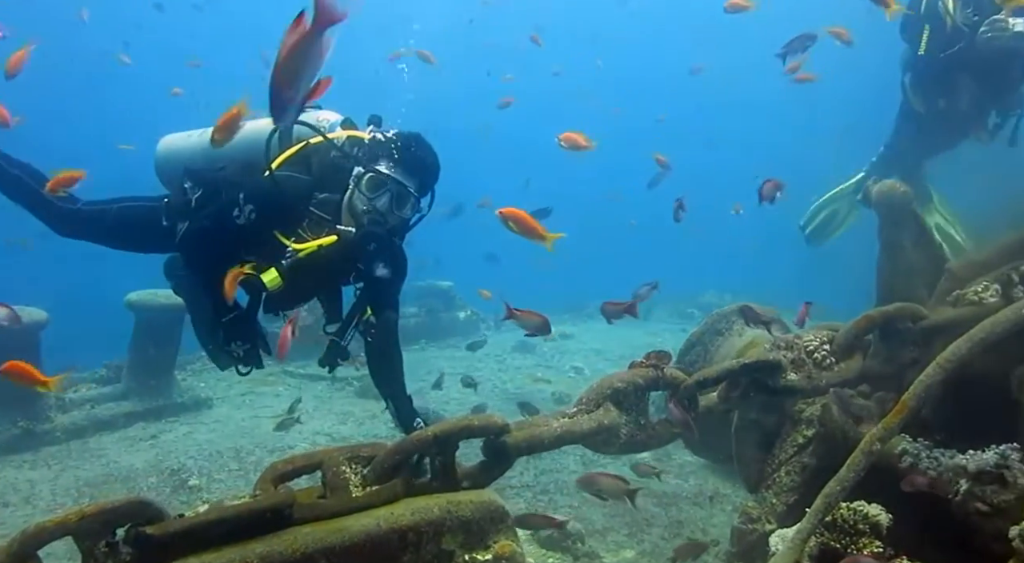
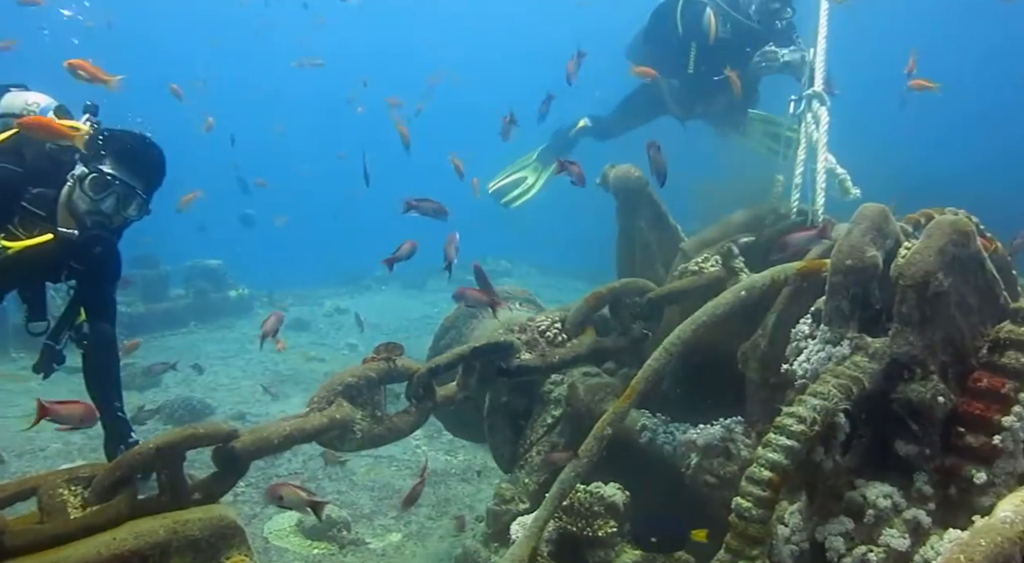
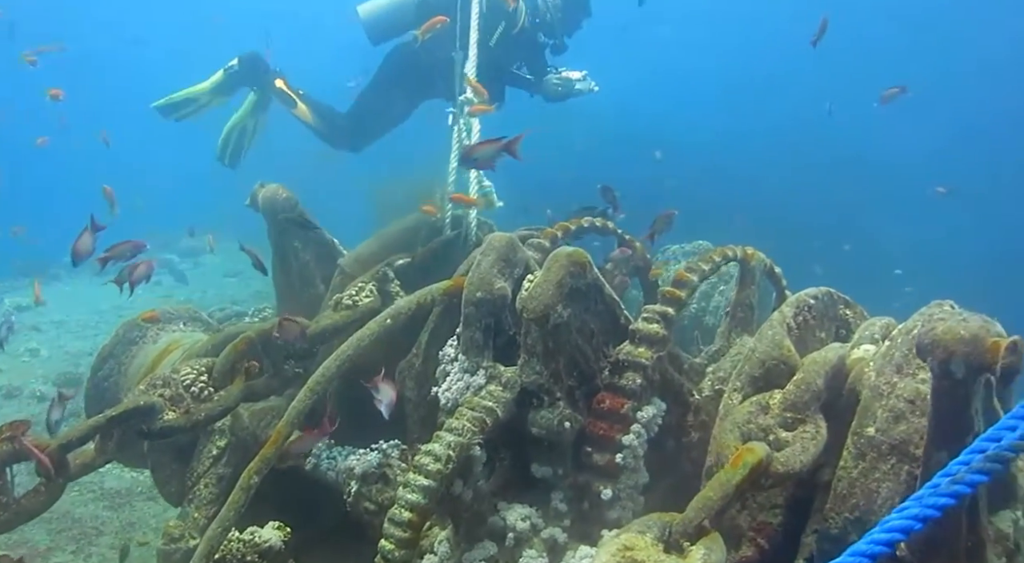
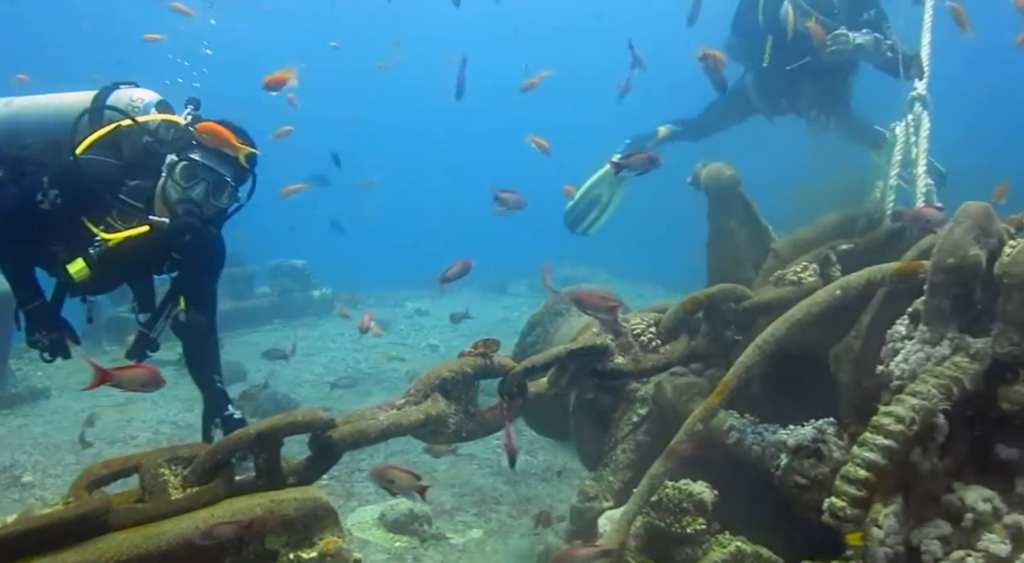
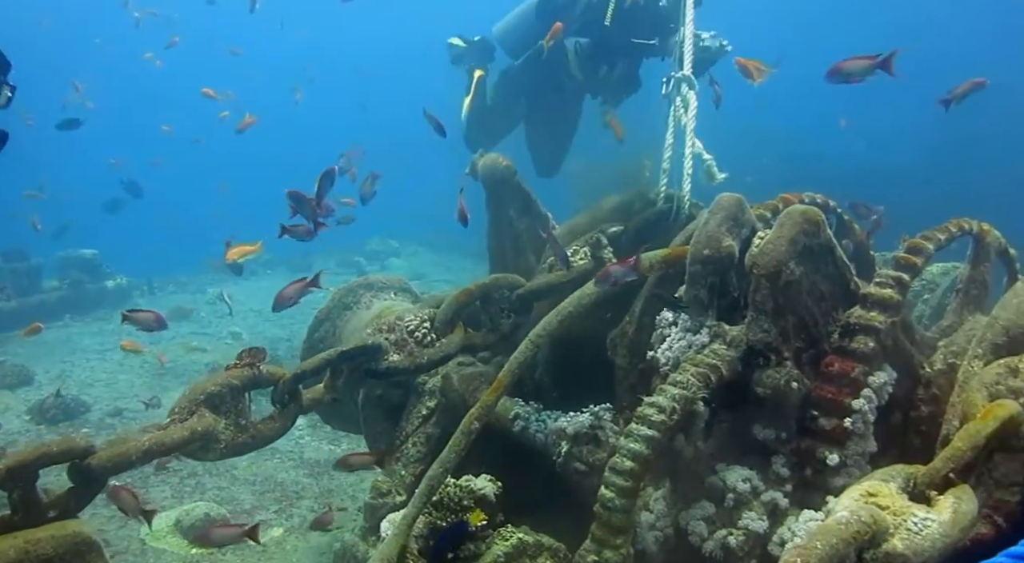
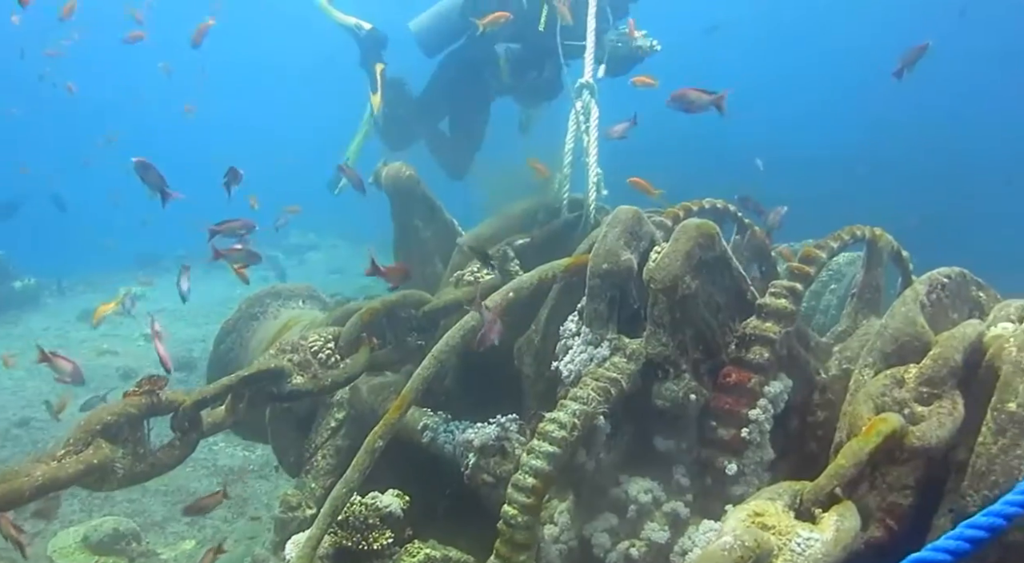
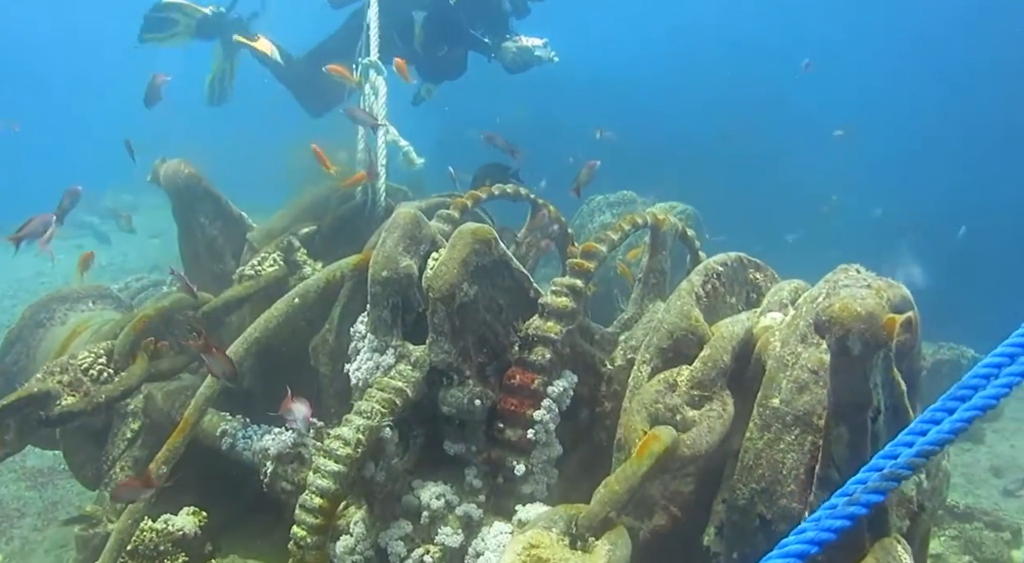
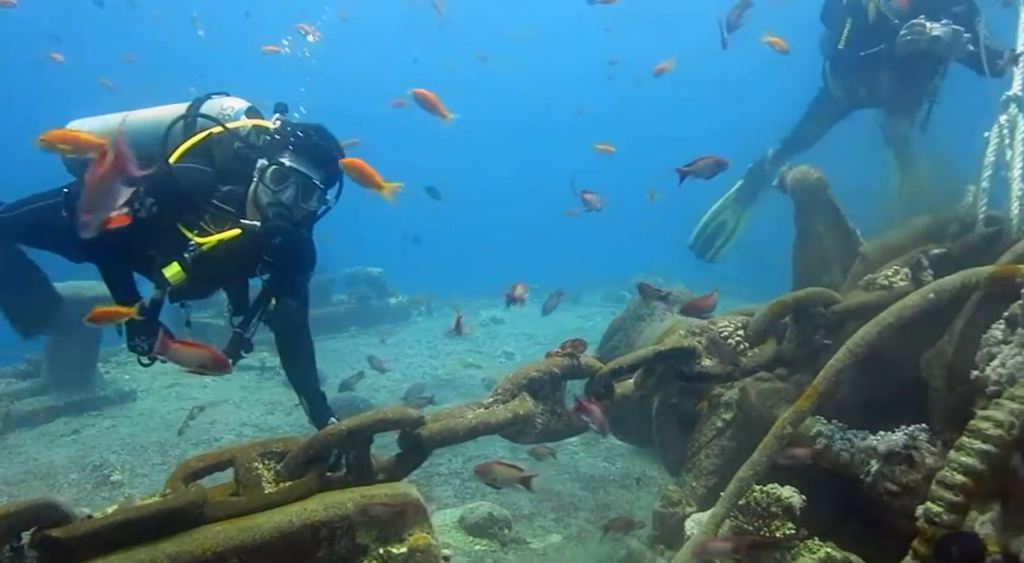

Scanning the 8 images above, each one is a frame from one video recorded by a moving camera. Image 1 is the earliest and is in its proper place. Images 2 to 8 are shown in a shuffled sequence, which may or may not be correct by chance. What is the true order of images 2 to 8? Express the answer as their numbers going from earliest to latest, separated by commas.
8, 4, 2, 5, 6, 3, 7
